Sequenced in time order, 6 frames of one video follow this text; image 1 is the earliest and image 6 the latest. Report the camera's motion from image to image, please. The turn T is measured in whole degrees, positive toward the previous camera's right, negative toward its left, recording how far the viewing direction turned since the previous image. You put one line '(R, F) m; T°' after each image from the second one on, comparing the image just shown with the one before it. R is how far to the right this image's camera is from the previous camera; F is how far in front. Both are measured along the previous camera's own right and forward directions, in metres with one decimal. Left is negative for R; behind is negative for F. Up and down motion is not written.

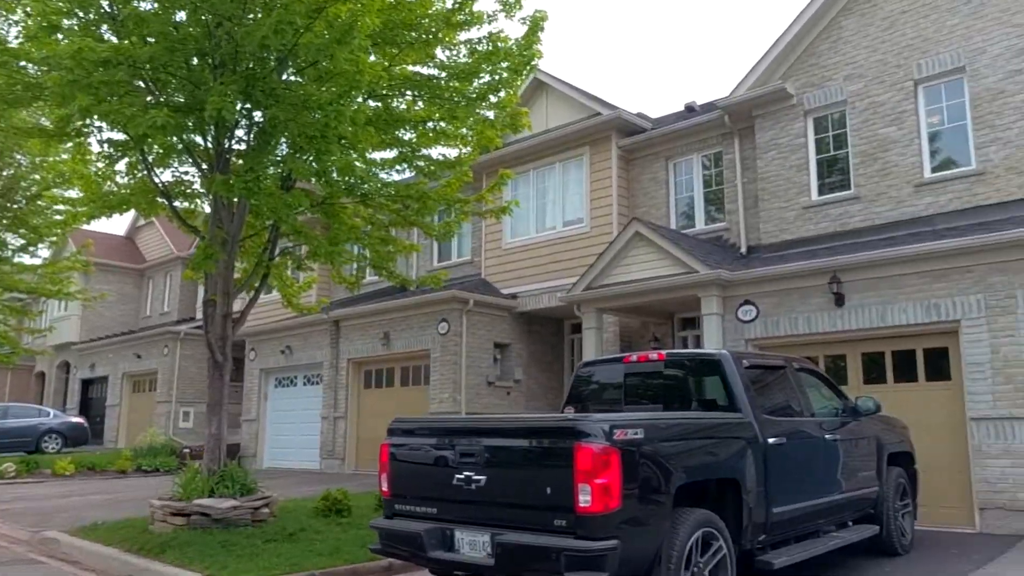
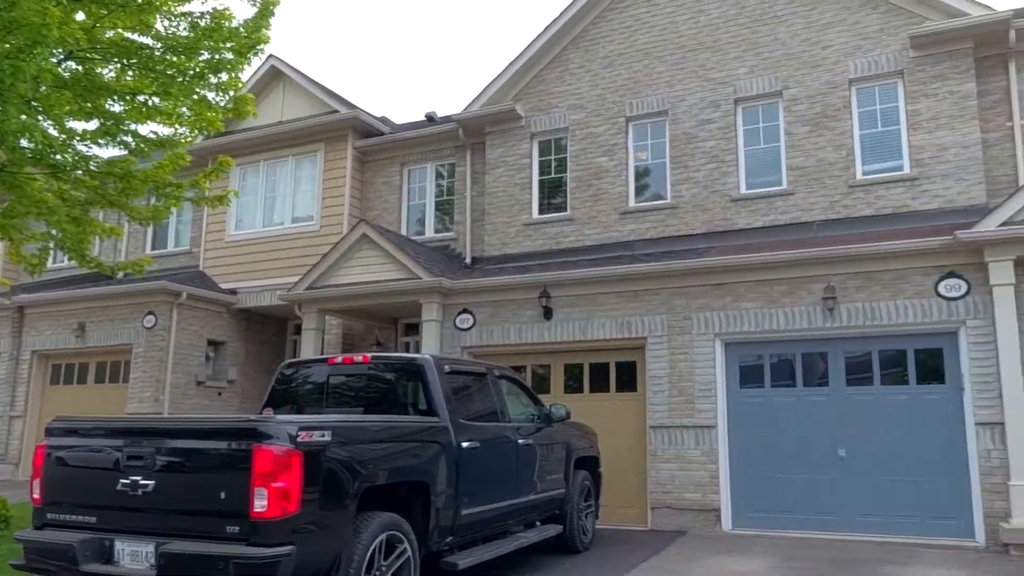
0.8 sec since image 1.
(+0.3, 0.0) m; +18°
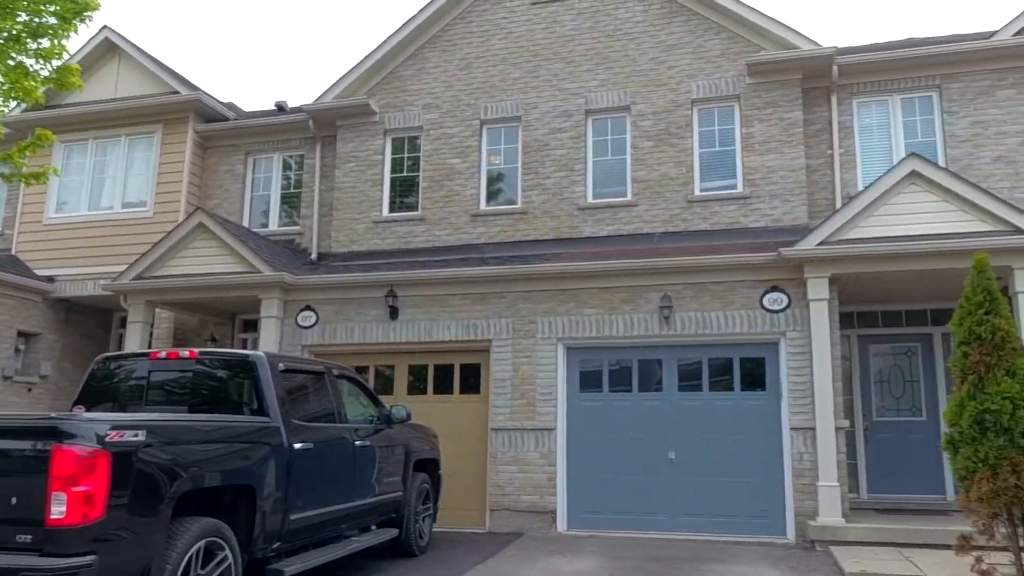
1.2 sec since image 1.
(+0.1, +0.1) m; +10°
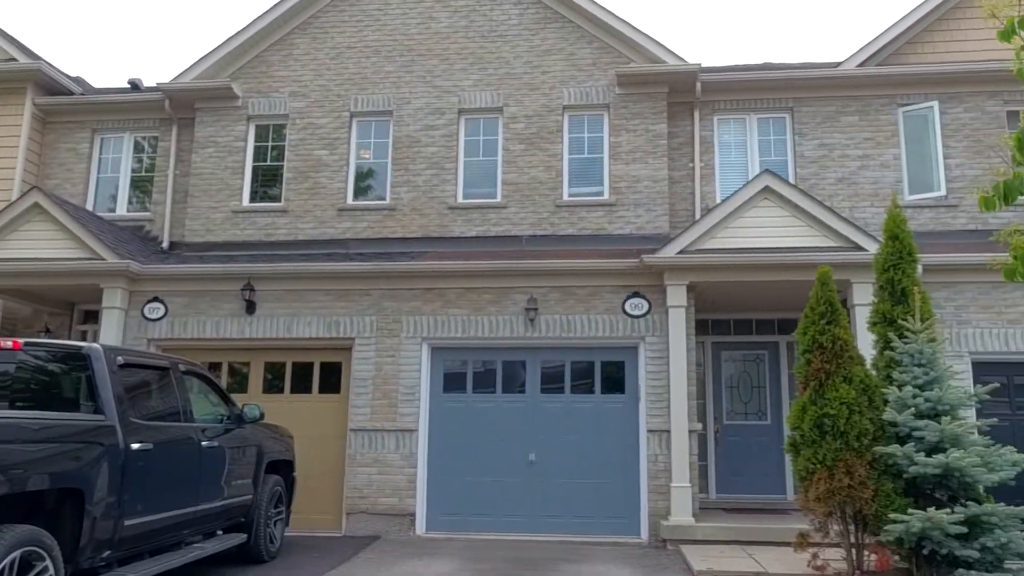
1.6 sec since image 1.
(0.0, +0.1) m; +9°
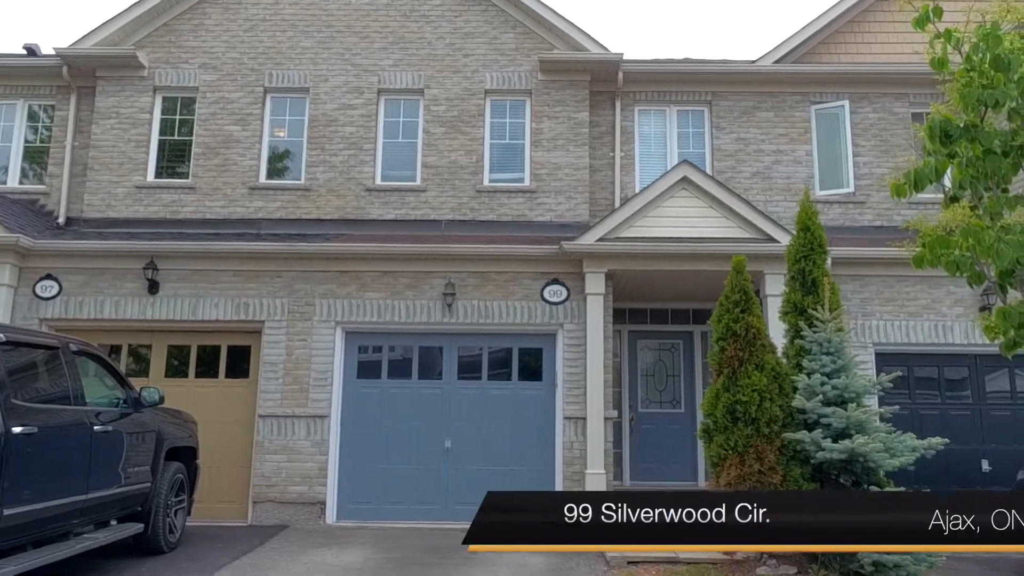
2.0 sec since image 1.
(0.0, +0.1) m; +6°
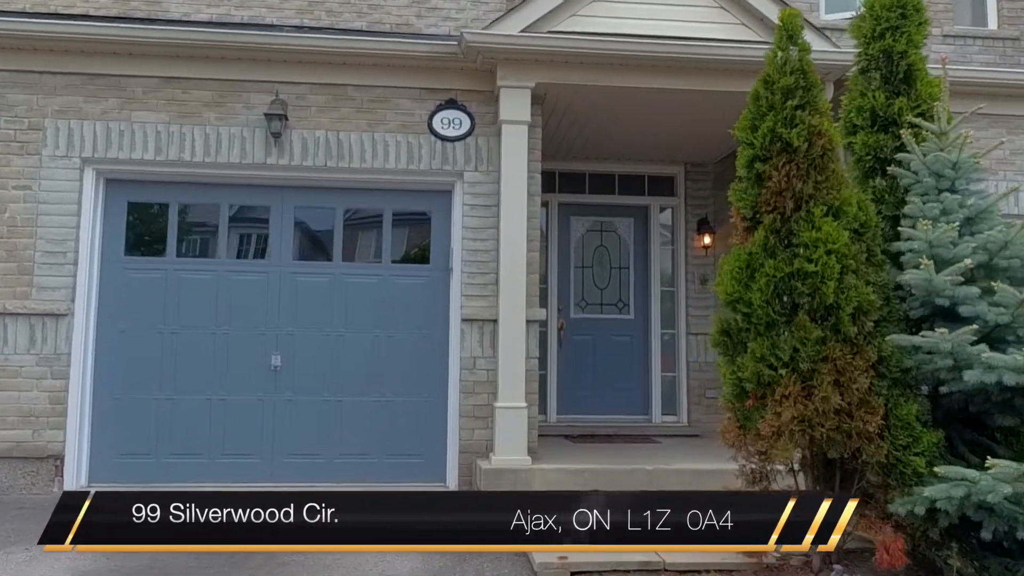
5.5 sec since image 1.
(+0.3, +3.6) m; +6°
